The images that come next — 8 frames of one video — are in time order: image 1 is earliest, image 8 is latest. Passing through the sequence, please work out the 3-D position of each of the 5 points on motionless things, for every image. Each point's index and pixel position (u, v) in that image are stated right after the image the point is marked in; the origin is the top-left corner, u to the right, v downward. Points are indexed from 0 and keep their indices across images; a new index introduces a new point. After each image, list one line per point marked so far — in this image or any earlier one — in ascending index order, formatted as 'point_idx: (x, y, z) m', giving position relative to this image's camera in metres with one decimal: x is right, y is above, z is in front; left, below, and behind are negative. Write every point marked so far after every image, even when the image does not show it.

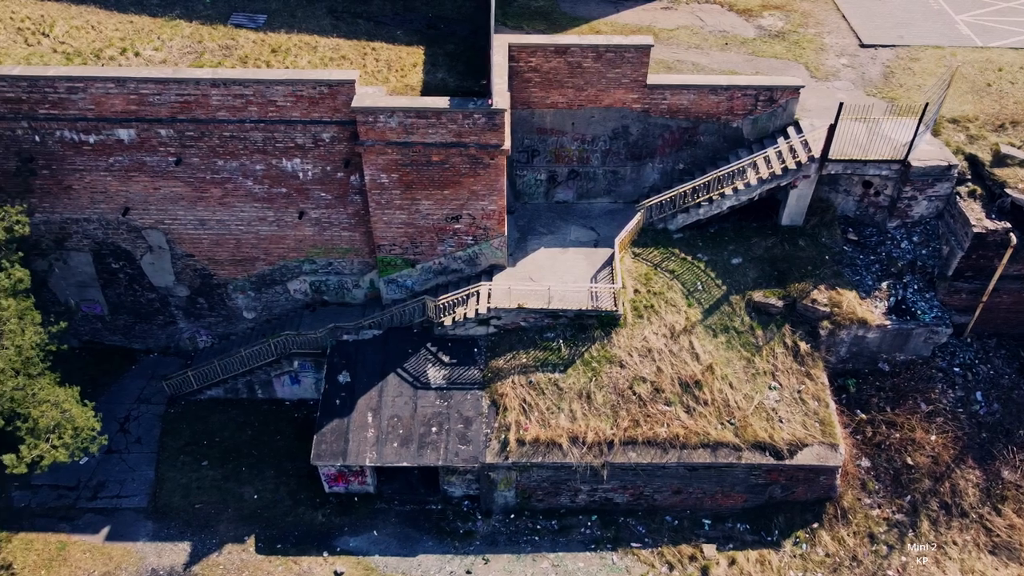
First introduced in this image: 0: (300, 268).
0: (-3.4, +0.3, +14.6) m
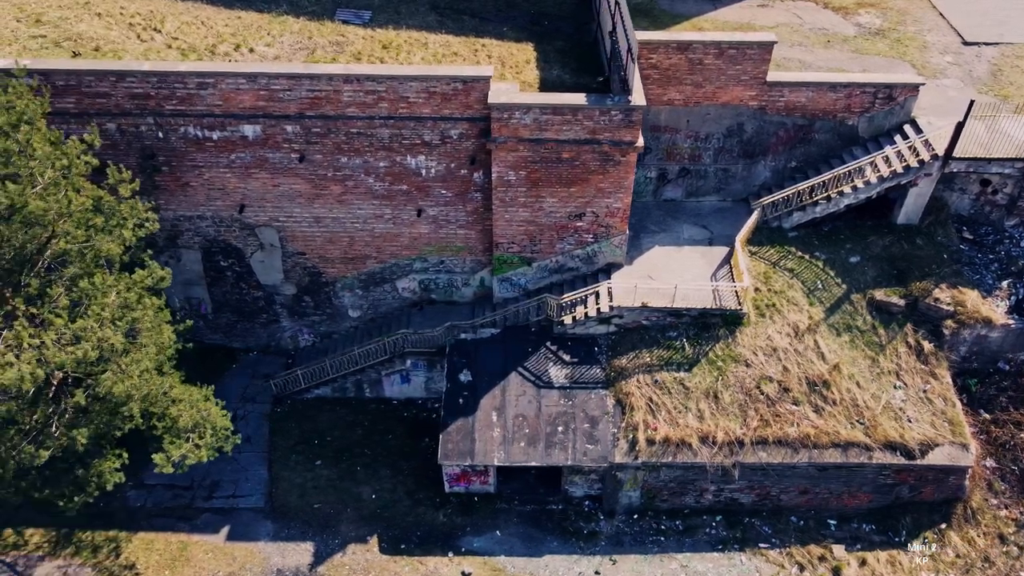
0: (-1.6, +0.4, +14.5) m
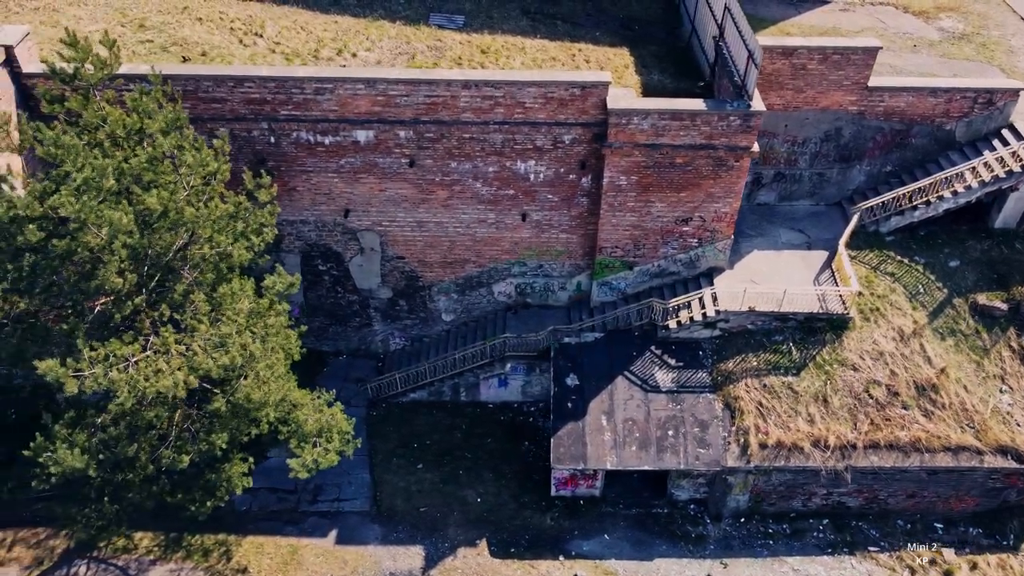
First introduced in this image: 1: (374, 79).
0: (0.0, +0.3, +14.5) m
1: (-1.8, +2.8, +12.0) m
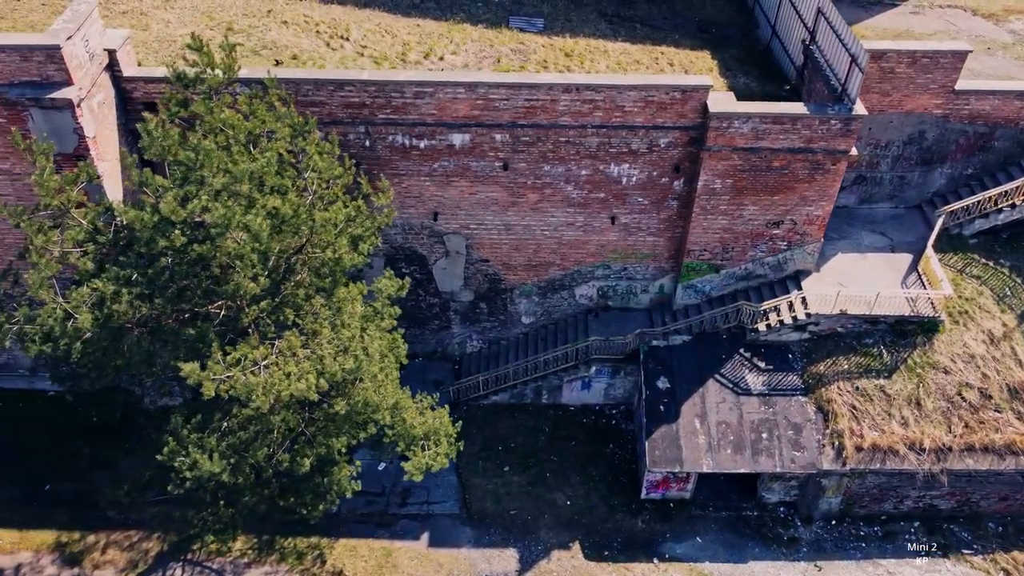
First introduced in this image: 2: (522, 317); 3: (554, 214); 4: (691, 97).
0: (+1.3, +0.2, +14.6) m
1: (-0.5, +2.7, +12.0) m
2: (+0.2, -0.5, +15.3) m
3: (+0.6, +1.1, +13.7) m
4: (+2.4, +2.6, +12.1) m
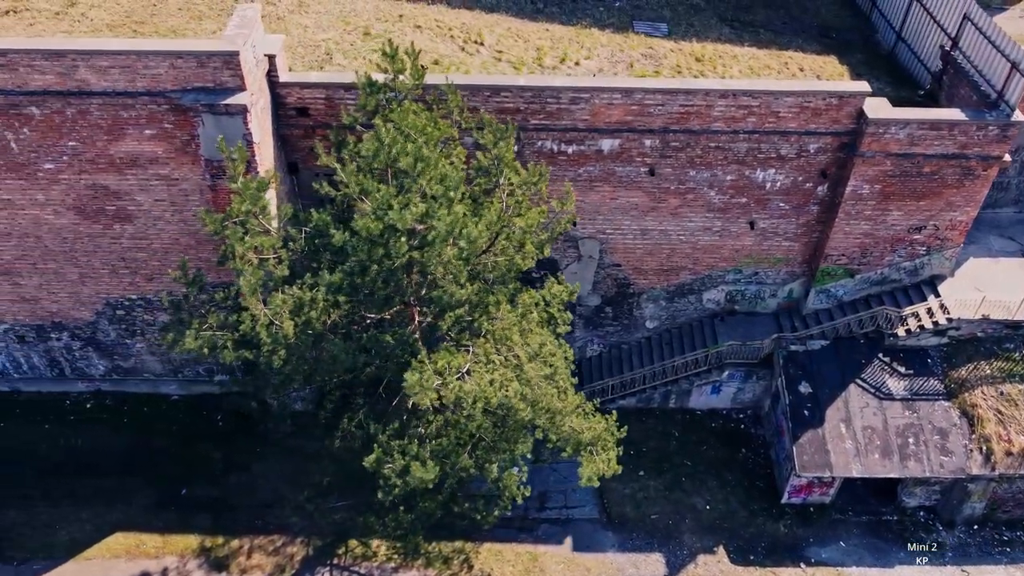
0: (+3.4, +0.2, +14.6) m
1: (+1.6, +2.7, +12.1) m
2: (+2.3, -0.6, +15.3) m
3: (+2.7, +1.1, +13.7) m
4: (+4.5, +2.5, +12.1) m
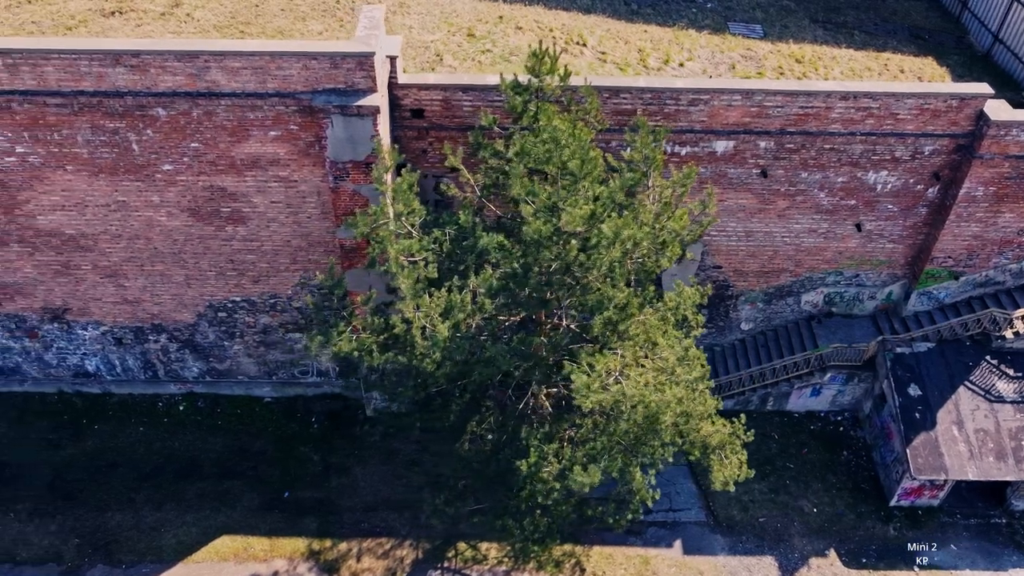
0: (+5.0, +0.1, +14.5) m
1: (+3.2, +2.6, +12.0) m
2: (+3.9, -0.6, +15.3) m
3: (+4.4, +1.0, +13.7) m
4: (+6.1, +2.5, +12.1) m
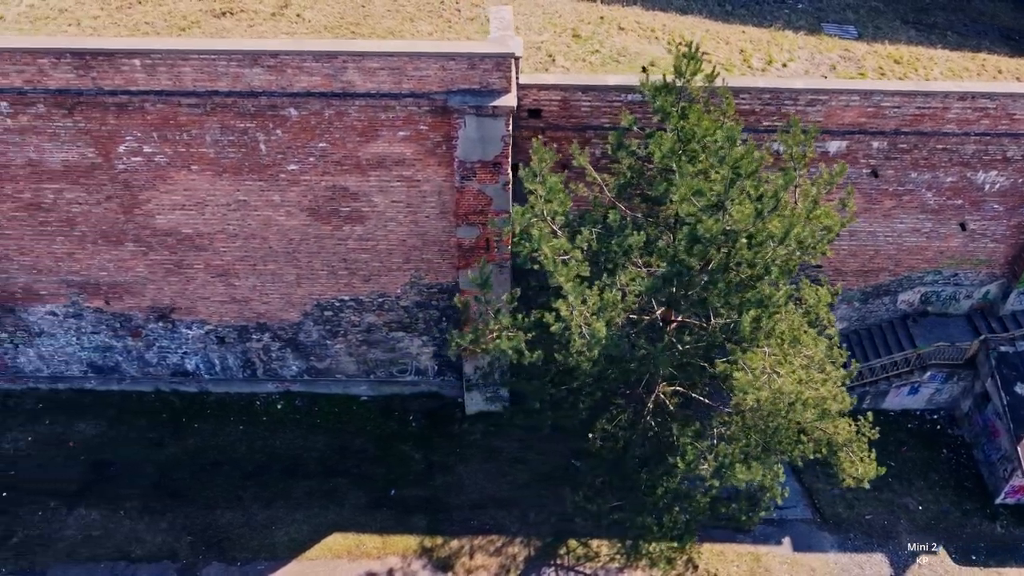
0: (+6.7, +0.1, +14.6) m
1: (+4.9, +2.6, +12.1) m
2: (+5.5, -0.6, +15.3) m
3: (+6.0, +1.0, +13.8) m
4: (+7.7, +2.5, +12.2) m
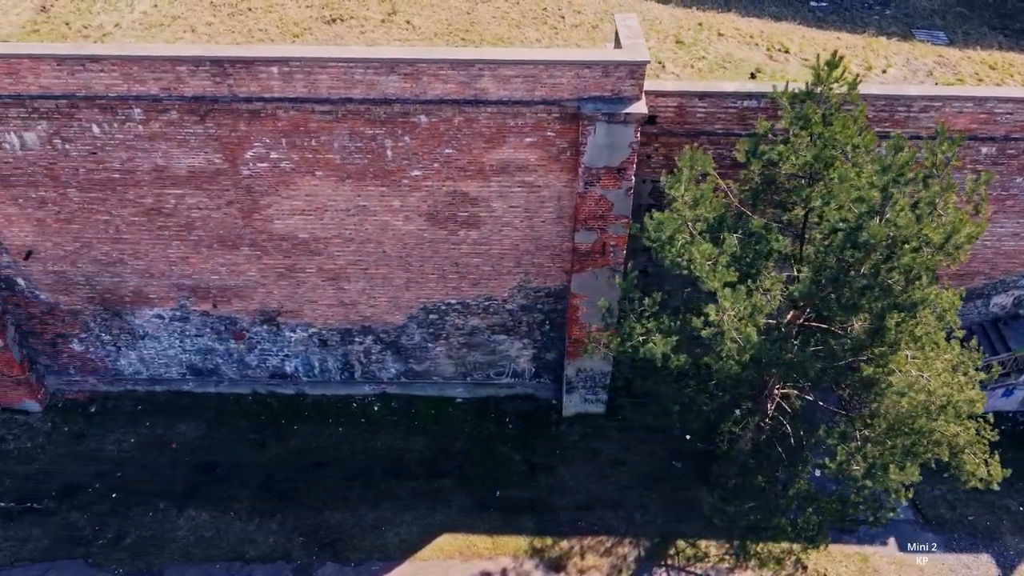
0: (+8.3, +0.1, +14.8) m
1: (+6.5, +2.6, +12.3) m
2: (+7.1, -0.6, +15.5) m
3: (+7.6, +1.0, +14.0) m
4: (+9.4, +2.4, +12.4) m
